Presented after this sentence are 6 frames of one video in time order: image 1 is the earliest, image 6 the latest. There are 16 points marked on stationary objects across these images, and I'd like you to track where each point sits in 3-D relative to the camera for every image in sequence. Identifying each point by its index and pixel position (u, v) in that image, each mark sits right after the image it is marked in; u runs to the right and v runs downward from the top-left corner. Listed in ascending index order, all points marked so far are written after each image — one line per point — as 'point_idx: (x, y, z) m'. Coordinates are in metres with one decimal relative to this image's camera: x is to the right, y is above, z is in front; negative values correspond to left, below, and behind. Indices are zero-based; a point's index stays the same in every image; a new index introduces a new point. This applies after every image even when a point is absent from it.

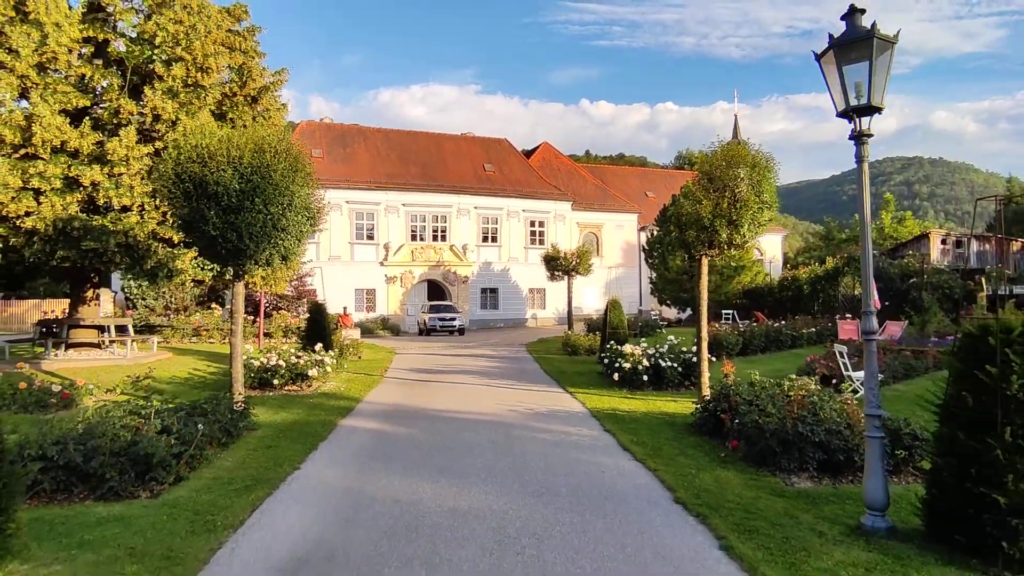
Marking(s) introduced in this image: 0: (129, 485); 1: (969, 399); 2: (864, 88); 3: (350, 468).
0: (-3.0, -1.6, +5.7) m
1: (+2.8, -0.7, +4.3) m
2: (+2.4, +1.4, +5.0) m
3: (-1.5, -1.7, +6.7) m
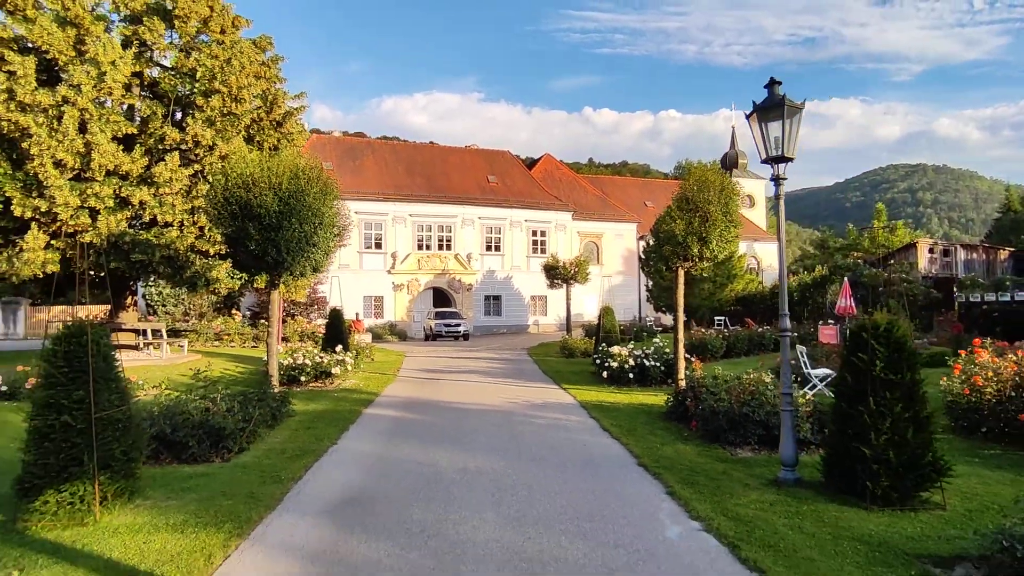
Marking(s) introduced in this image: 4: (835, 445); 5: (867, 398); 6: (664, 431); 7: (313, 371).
0: (-3.0, -1.6, +7.2) m
1: (+2.7, -0.7, +5.7) m
2: (+2.4, +1.3, +6.5) m
3: (-1.5, -1.7, +8.2) m
4: (+2.7, -1.3, +5.9) m
5: (+2.8, -0.9, +5.6) m
6: (+1.8, -1.7, +8.7) m
7: (-3.7, -1.5, +13.2) m
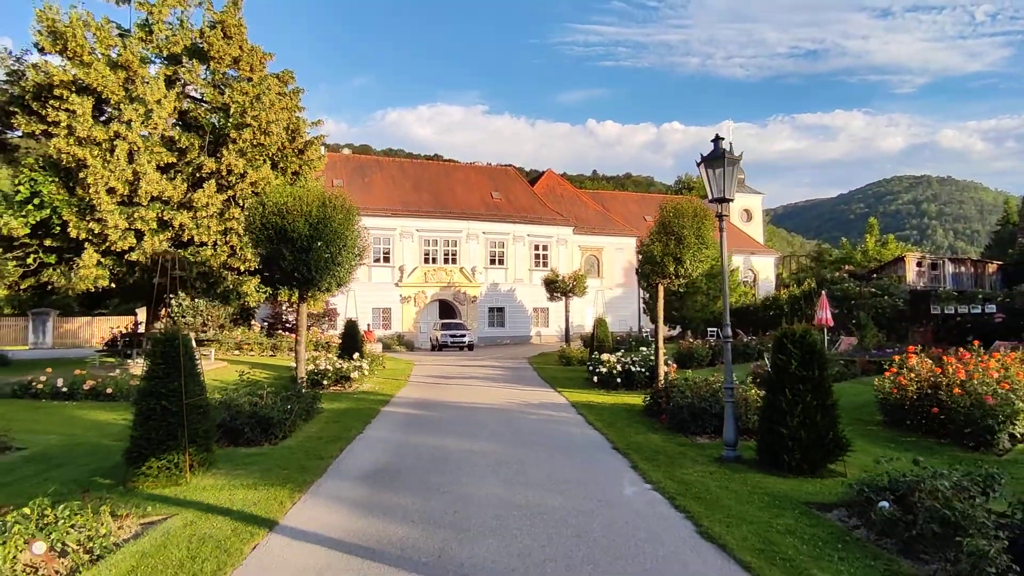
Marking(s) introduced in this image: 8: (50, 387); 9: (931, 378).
0: (-3.1, -1.8, +8.7) m
1: (+2.7, -0.9, +7.3) m
2: (+2.4, +1.2, +8.1) m
3: (-1.5, -1.9, +9.7) m
4: (+2.6, -1.4, +7.4) m
5: (+2.8, -1.0, +7.2) m
6: (+1.8, -1.9, +10.2) m
7: (-3.7, -1.8, +14.8) m
8: (-8.8, -1.9, +13.5) m
9: (+5.5, -1.2, +9.3) m
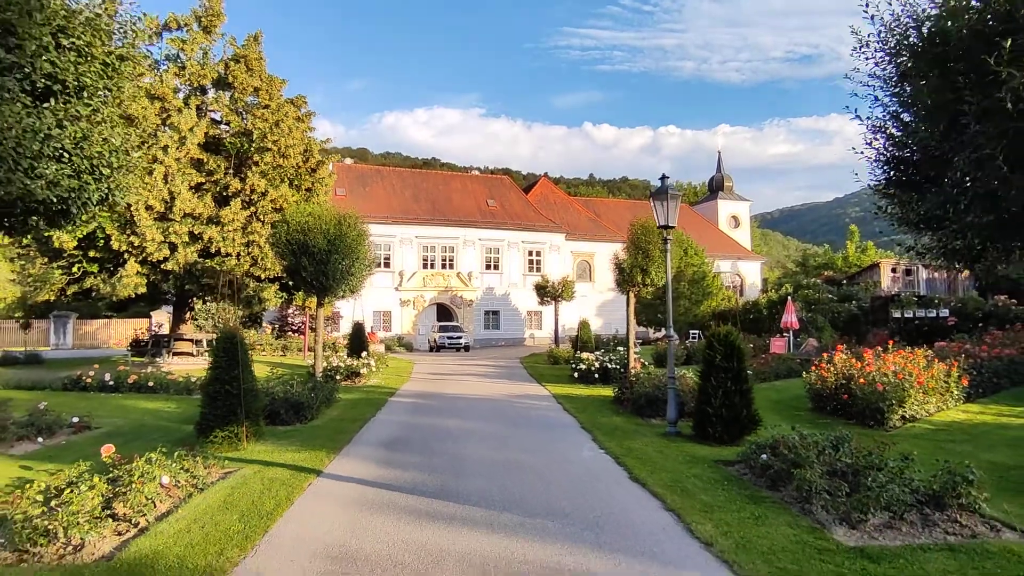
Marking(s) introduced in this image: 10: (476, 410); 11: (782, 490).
0: (-3.3, -1.9, +10.7) m
1: (+2.5, -1.0, +9.3) m
2: (+2.2, +1.0, +10.1) m
3: (-1.7, -2.1, +11.7) m
4: (+2.4, -1.6, +9.4) m
5: (+2.6, -1.1, +9.2) m
6: (+1.6, -2.1, +12.2) m
7: (-3.9, -1.9, +16.7) m
8: (-9.0, -2.0, +15.5) m
9: (+5.3, -1.3, +11.3) m
10: (-0.6, -2.1, +12.2) m
11: (+2.5, -1.8, +6.5) m
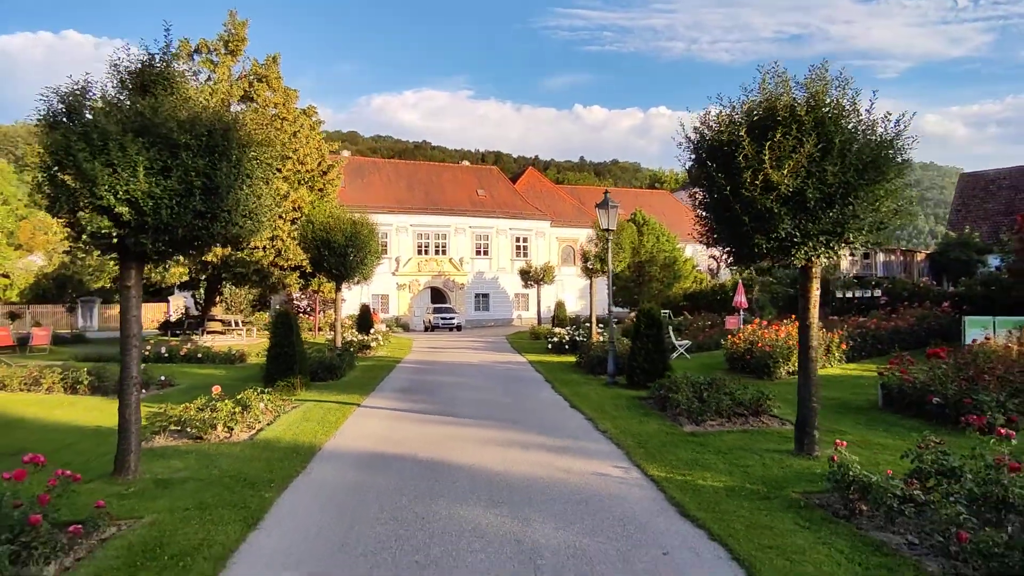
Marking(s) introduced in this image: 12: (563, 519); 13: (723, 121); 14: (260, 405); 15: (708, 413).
0: (-3.6, -1.7, +14.1) m
1: (+2.1, -0.8, +12.7) m
2: (+1.8, +1.3, +13.5) m
3: (-2.1, -1.8, +15.1) m
4: (+2.1, -1.4, +12.8) m
5: (+2.2, -0.9, +12.6) m
6: (+1.2, -1.8, +15.6) m
7: (-4.3, -1.6, +20.1) m
8: (-9.4, -1.7, +18.8) m
9: (+4.9, -1.0, +14.7) m
10: (-1.0, -1.8, +15.6) m
11: (+2.1, -1.7, +10.0) m
12: (+0.4, -1.7, +5.2) m
13: (+2.0, +1.5, +6.6) m
14: (-3.3, -1.5, +9.3) m
15: (+2.4, -1.6, +8.8) m
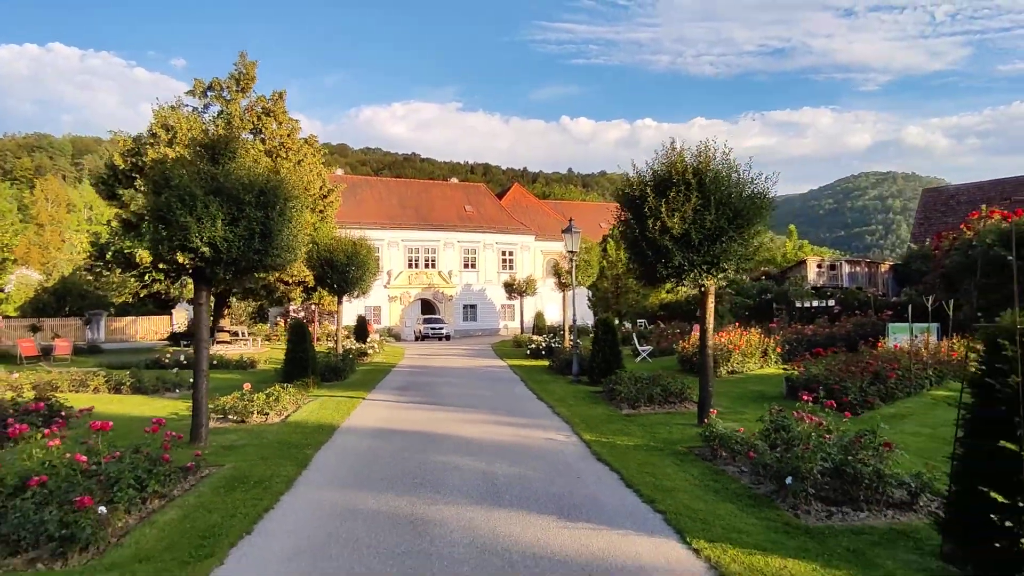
0: (-4.1, -2.0, +16.3) m
1: (+1.7, -1.1, +15.1) m
2: (+1.4, +1.0, +15.9) m
3: (-2.6, -2.2, +17.4) m
4: (+1.6, -1.6, +15.2) m
5: (+1.8, -1.2, +15.0) m
6: (+0.8, -2.1, +18.0) m
7: (-4.9, -2.0, +22.4) m
8: (-9.9, -2.1, +21.0) m
9: (+4.4, -1.3, +17.2) m
10: (-1.5, -2.2, +17.9) m
11: (+1.8, -1.9, +12.3) m
12: (0.0, -1.8, +7.5) m
13: (+1.6, +1.4, +9.0) m
14: (-3.7, -1.8, +11.6) m
15: (+2.0, -1.8, +11.2) m
